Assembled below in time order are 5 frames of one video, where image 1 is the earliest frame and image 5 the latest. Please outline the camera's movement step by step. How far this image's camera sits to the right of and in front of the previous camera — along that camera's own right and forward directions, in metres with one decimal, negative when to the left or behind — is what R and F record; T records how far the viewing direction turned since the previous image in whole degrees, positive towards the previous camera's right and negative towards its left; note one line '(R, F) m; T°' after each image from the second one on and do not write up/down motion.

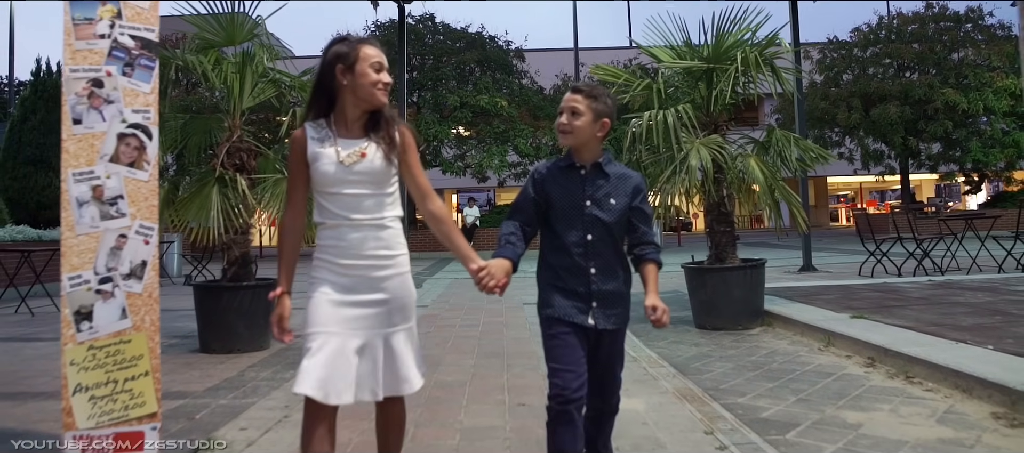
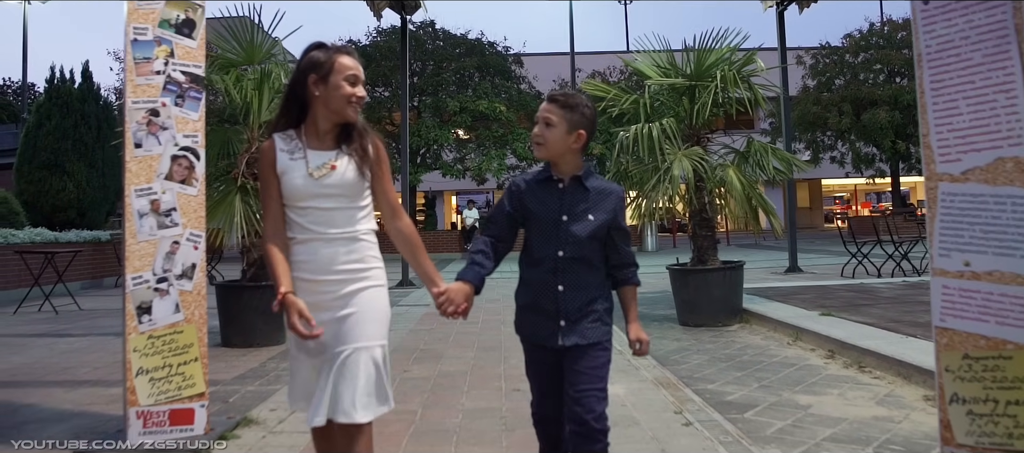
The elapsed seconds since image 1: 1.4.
(0.0, -0.6) m; 0°
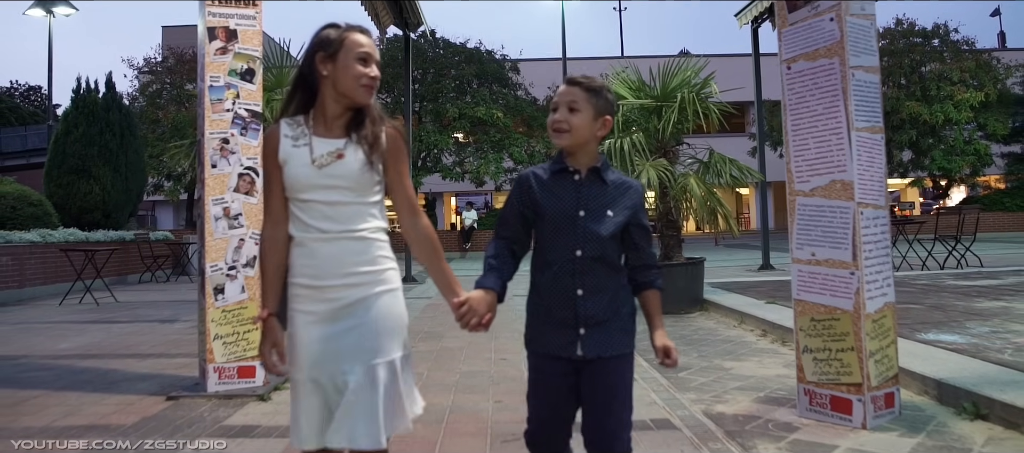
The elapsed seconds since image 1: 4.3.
(+0.1, -1.2) m; 0°
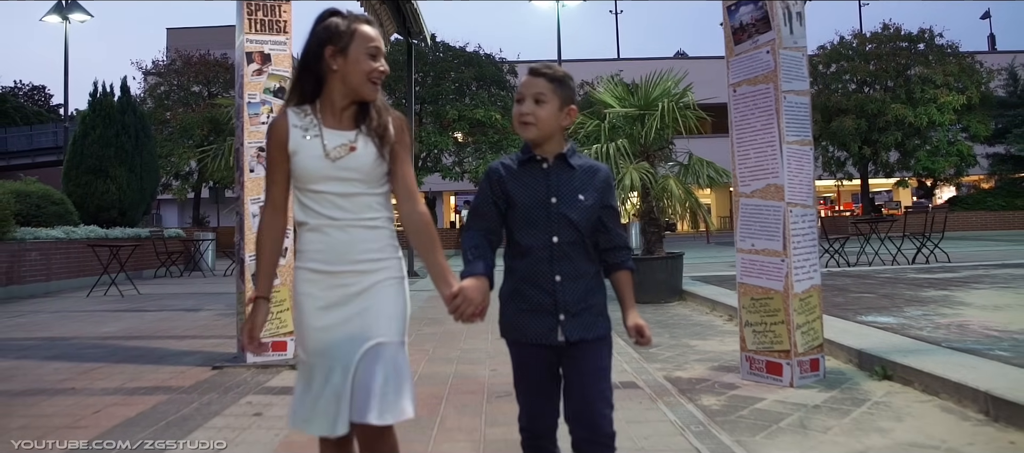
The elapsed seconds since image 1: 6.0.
(0.0, -0.9) m; 0°
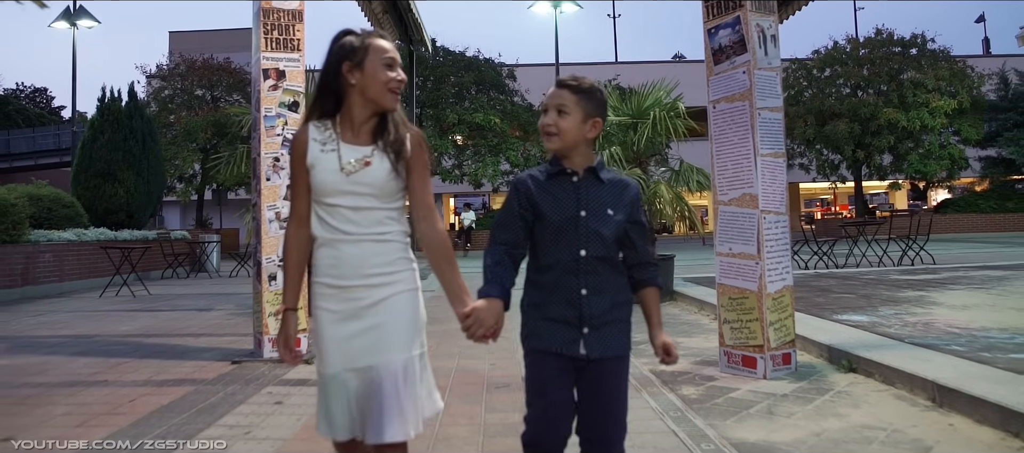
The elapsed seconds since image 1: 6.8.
(0.0, -0.4) m; 0°
